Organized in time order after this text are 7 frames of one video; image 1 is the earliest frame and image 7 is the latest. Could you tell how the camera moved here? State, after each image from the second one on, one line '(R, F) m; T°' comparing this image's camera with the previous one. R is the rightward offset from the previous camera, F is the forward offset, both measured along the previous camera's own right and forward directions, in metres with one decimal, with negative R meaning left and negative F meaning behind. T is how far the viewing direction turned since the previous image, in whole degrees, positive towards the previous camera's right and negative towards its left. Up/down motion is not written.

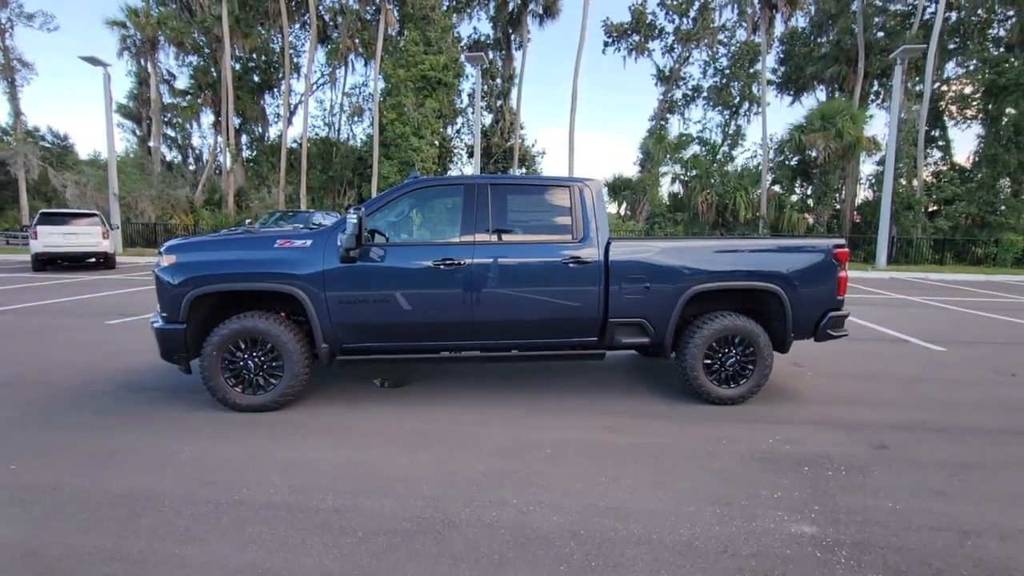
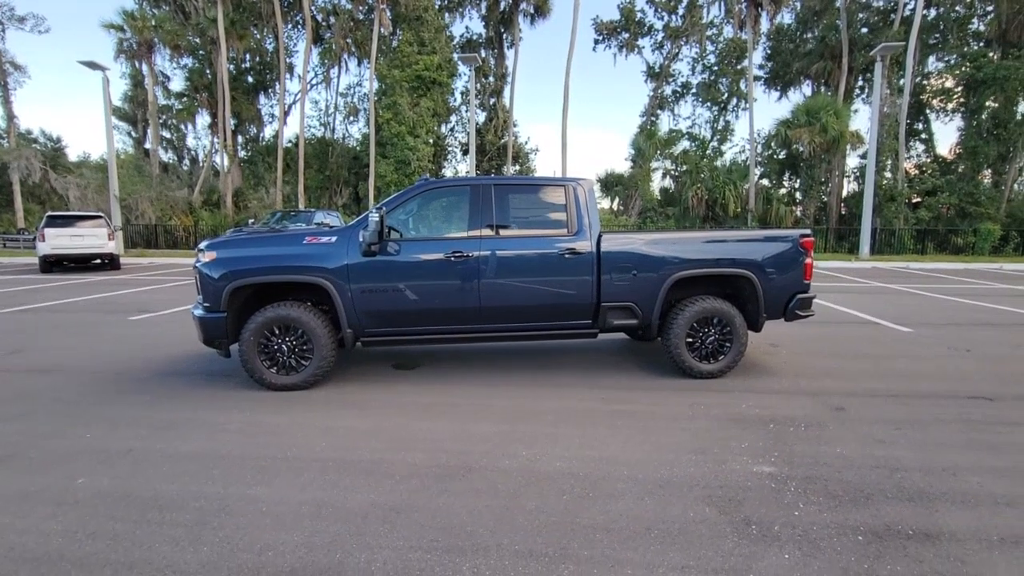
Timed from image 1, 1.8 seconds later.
(-0.1, -0.6) m; +1°
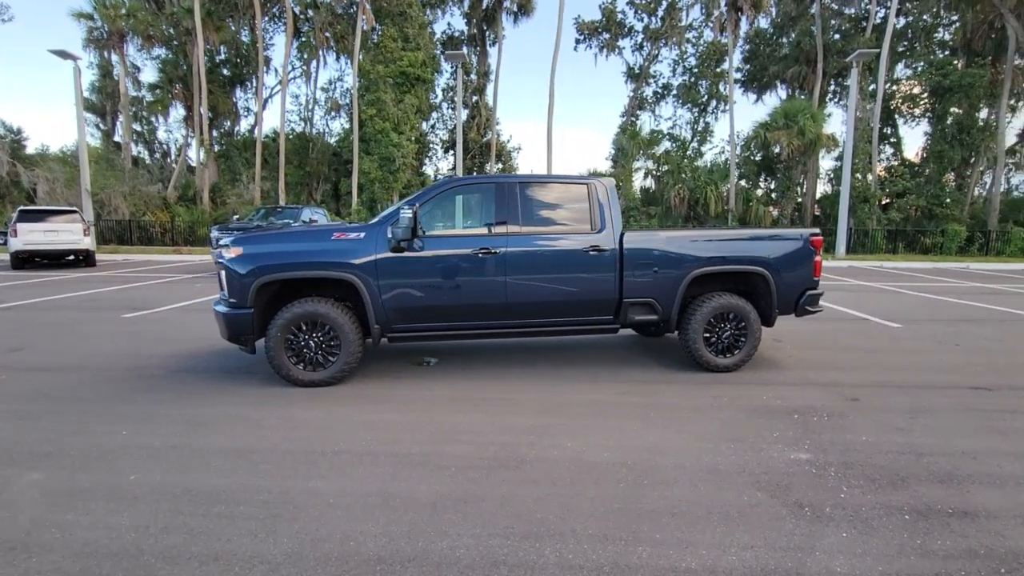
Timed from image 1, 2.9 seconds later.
(-0.5, -0.1) m; +3°
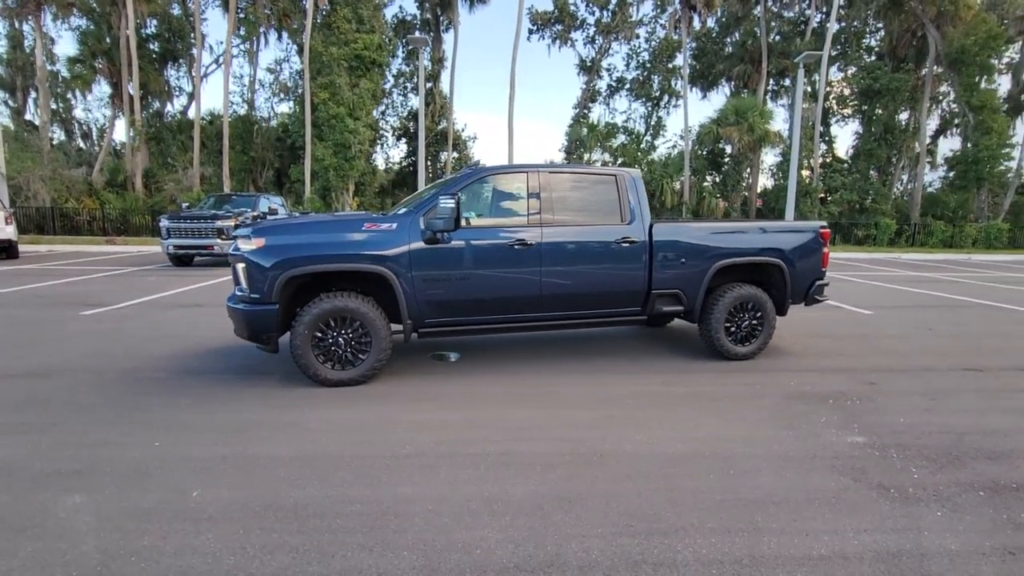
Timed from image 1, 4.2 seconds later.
(-1.0, +0.2) m; +6°
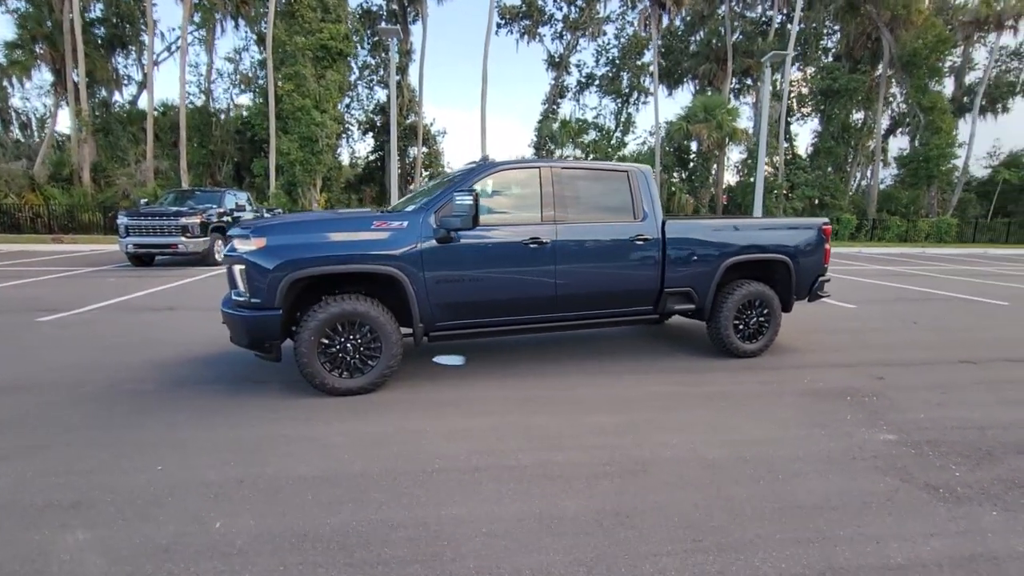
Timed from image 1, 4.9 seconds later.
(-0.5, +0.2) m; +4°
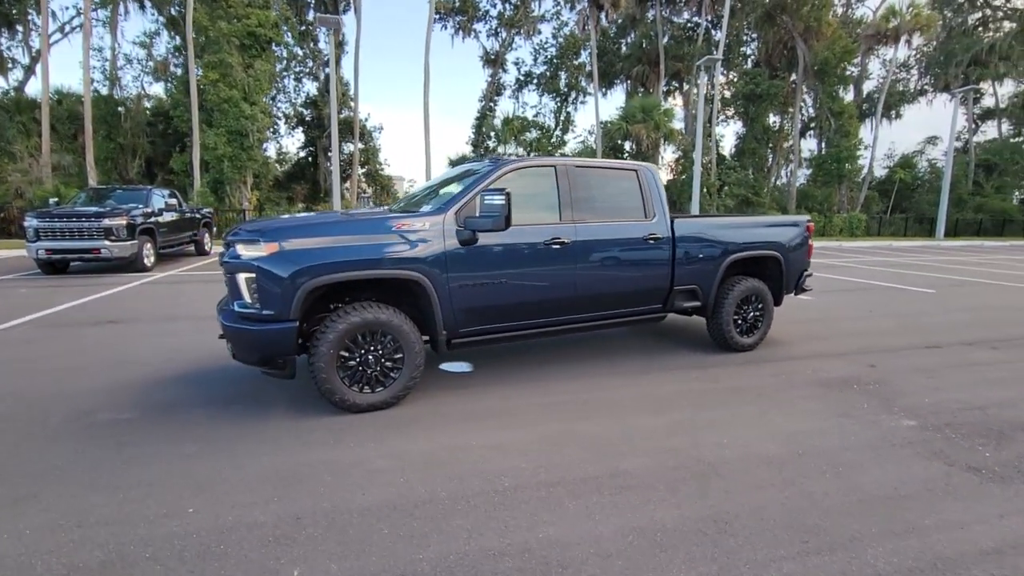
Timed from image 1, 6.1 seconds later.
(-0.9, +0.2) m; +8°
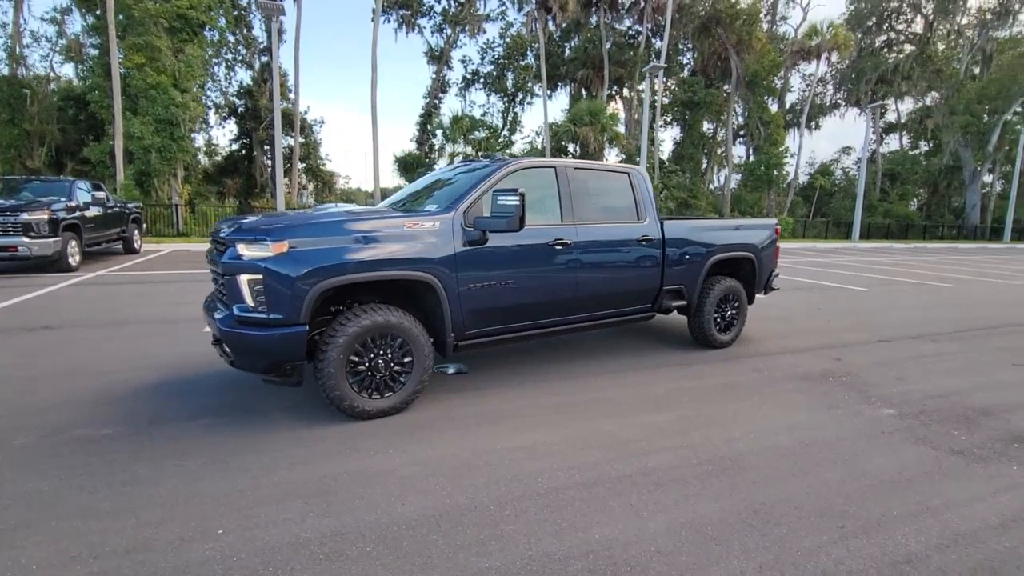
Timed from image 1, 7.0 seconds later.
(-0.6, +0.1) m; +7°
